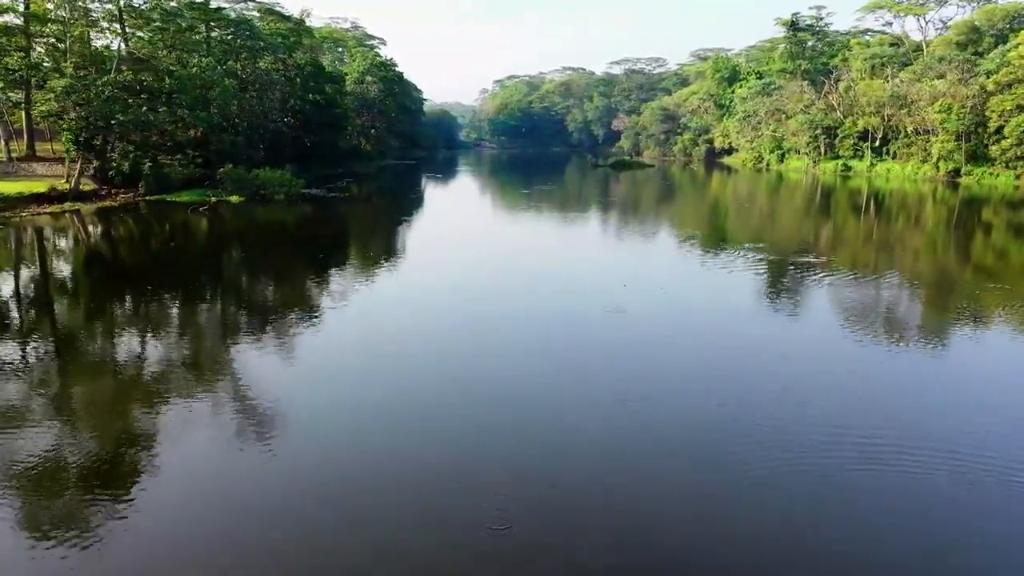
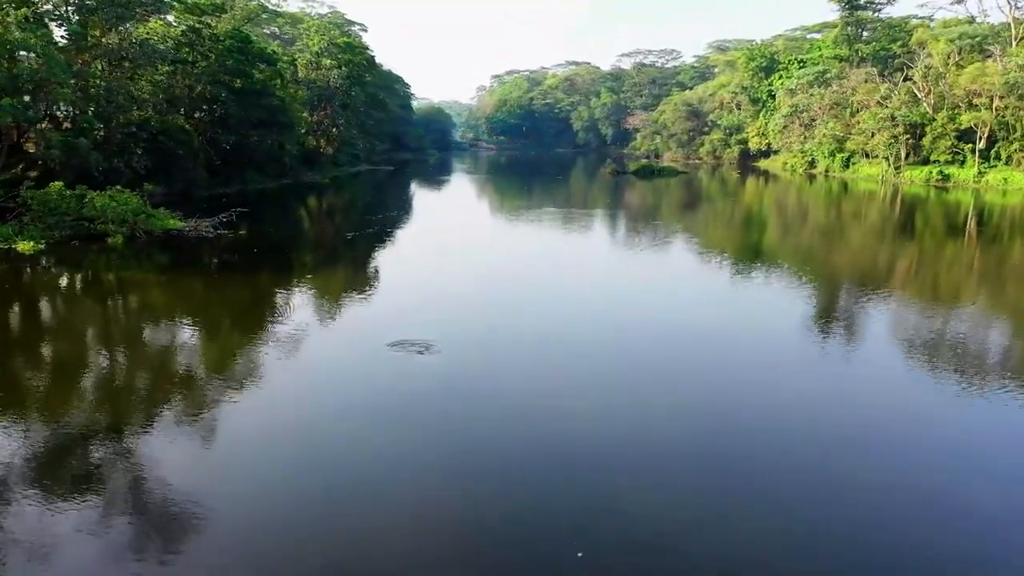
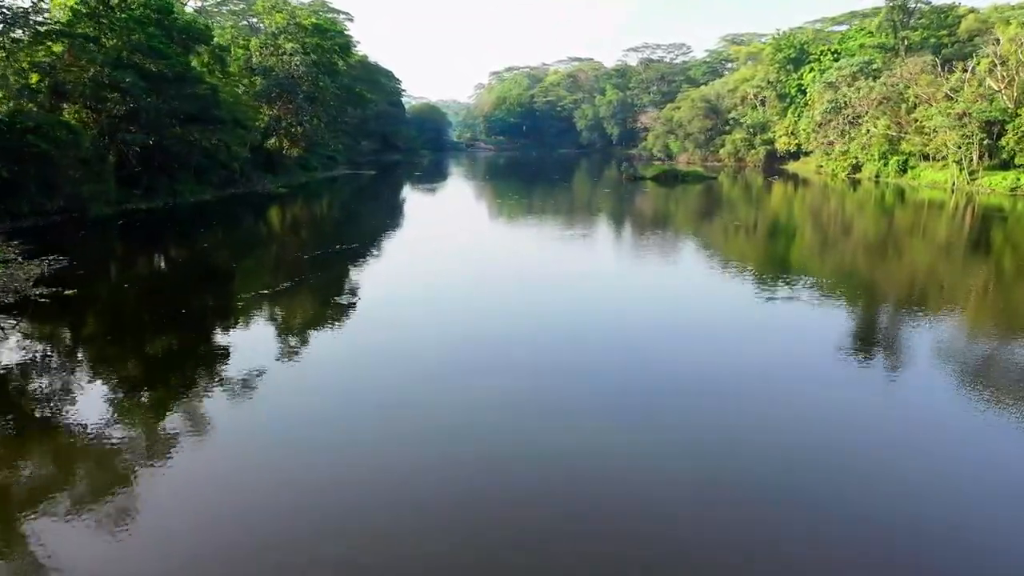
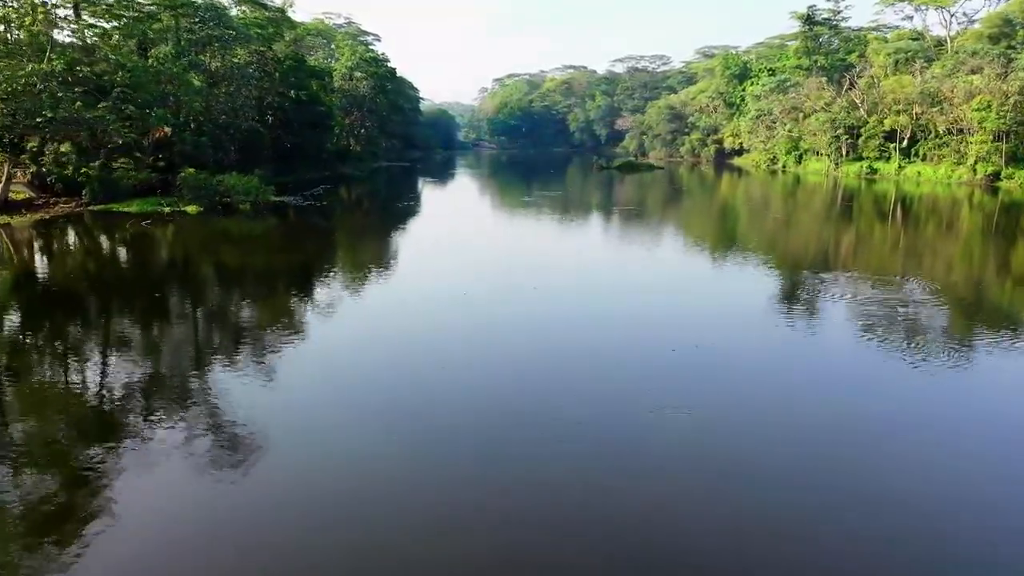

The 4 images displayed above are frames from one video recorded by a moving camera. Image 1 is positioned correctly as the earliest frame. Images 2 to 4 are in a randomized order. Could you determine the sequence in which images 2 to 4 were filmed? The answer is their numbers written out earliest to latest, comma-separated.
4, 2, 3
